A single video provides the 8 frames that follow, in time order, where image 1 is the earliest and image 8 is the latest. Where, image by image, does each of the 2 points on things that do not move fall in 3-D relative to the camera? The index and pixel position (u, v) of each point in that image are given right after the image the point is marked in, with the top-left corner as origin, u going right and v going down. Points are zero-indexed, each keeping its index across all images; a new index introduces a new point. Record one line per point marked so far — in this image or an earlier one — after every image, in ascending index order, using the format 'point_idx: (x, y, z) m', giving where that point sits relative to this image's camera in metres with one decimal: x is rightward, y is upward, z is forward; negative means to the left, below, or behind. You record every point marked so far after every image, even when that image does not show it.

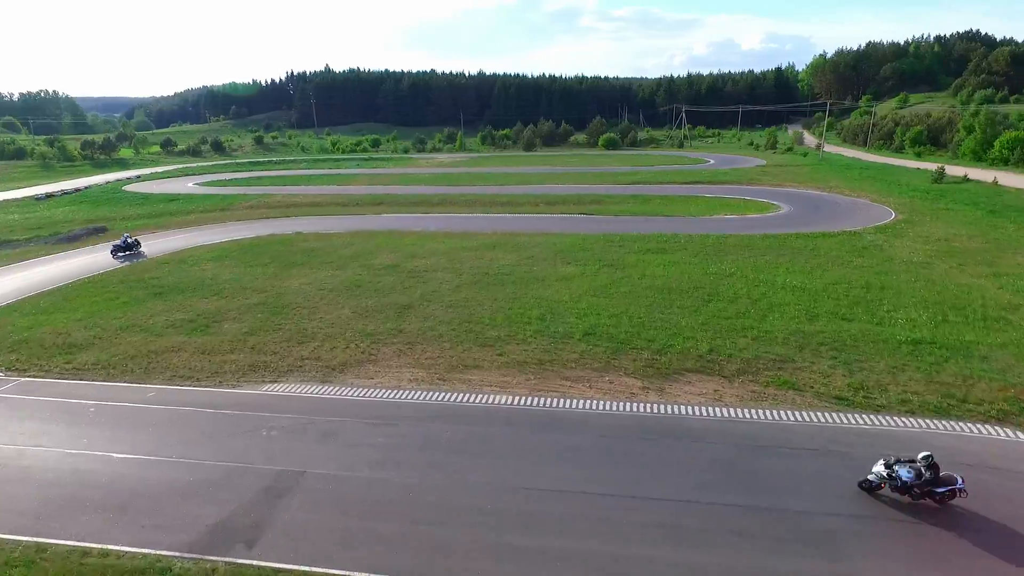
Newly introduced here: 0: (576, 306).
0: (+1.6, -0.5, +15.4) m
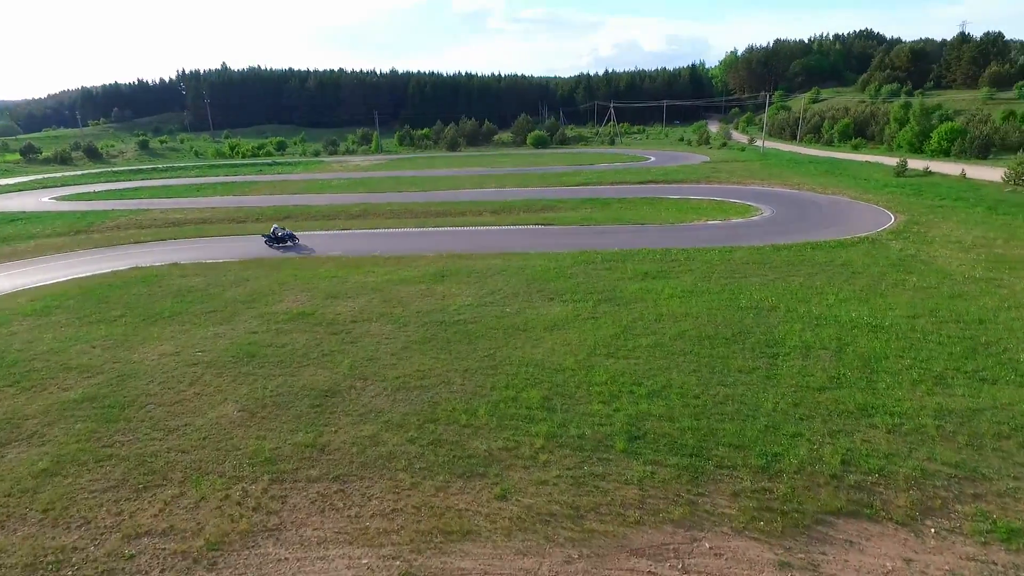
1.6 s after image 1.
0: (+1.3, -1.5, +10.3) m
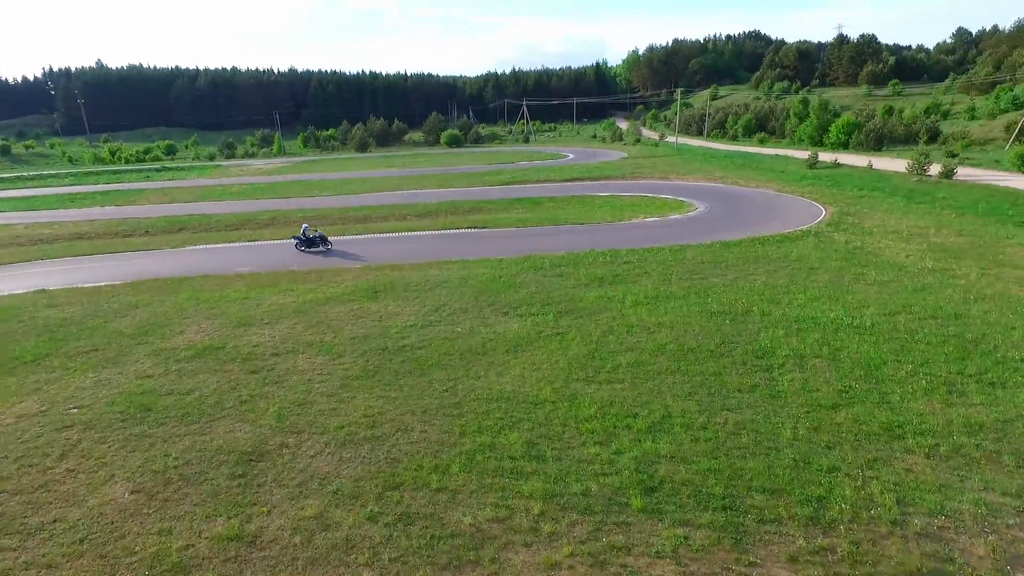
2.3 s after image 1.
0: (+0.9, -1.7, +8.7) m
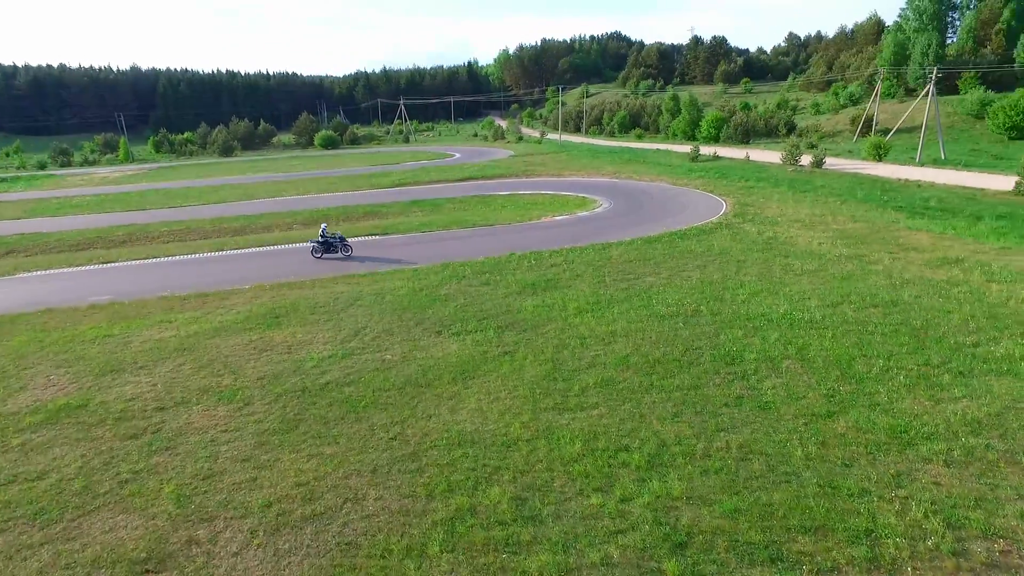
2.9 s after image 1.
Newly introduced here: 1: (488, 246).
0: (+0.6, -1.9, +7.4) m
1: (-0.6, +1.3, +18.6) m
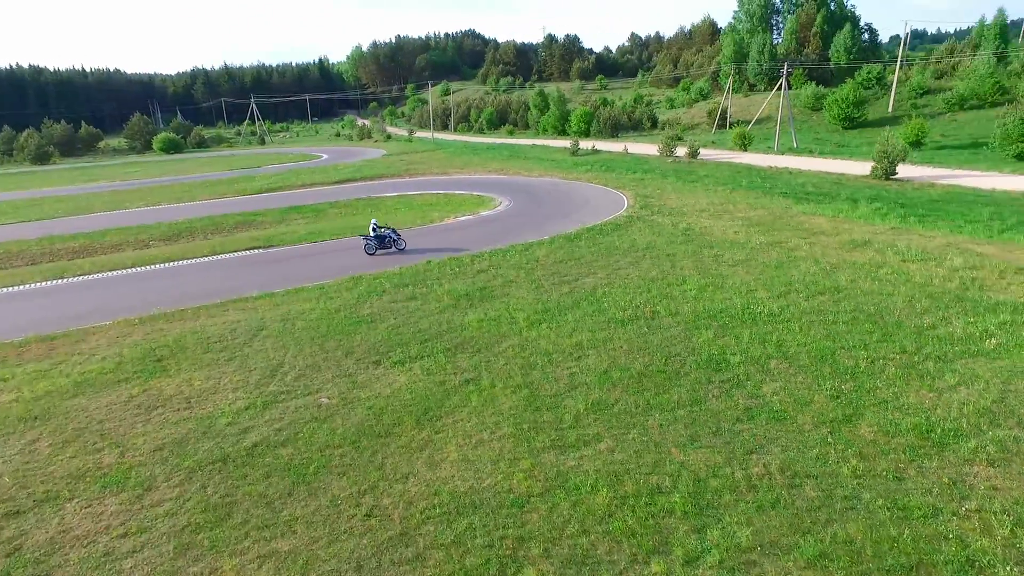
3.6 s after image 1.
0: (+0.7, -2.1, +6.1) m
1: (-3.1, +0.9, +16.8) m
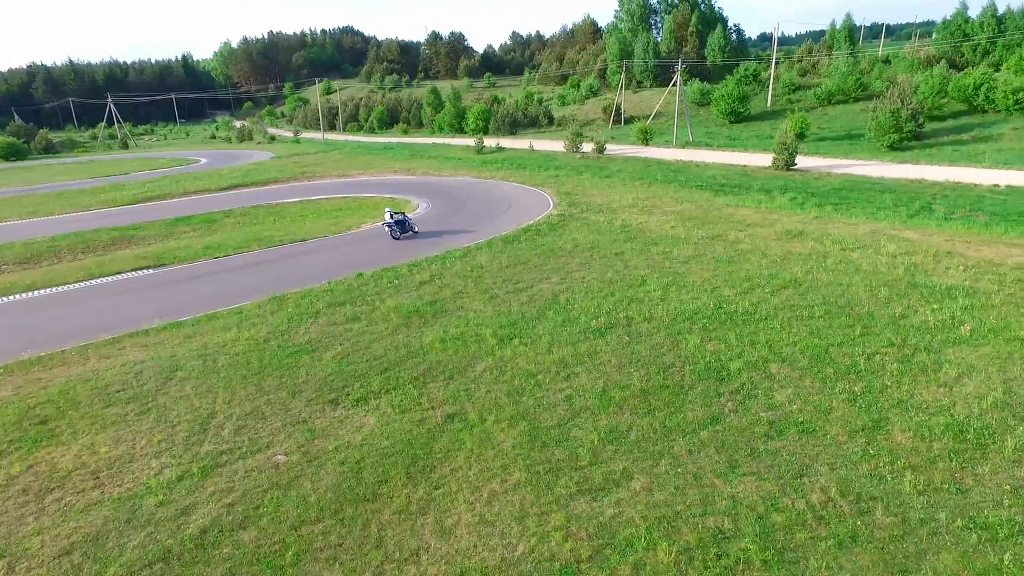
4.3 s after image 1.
0: (+1.1, -2.2, +5.1) m
1: (-4.6, +0.5, +15.0) m
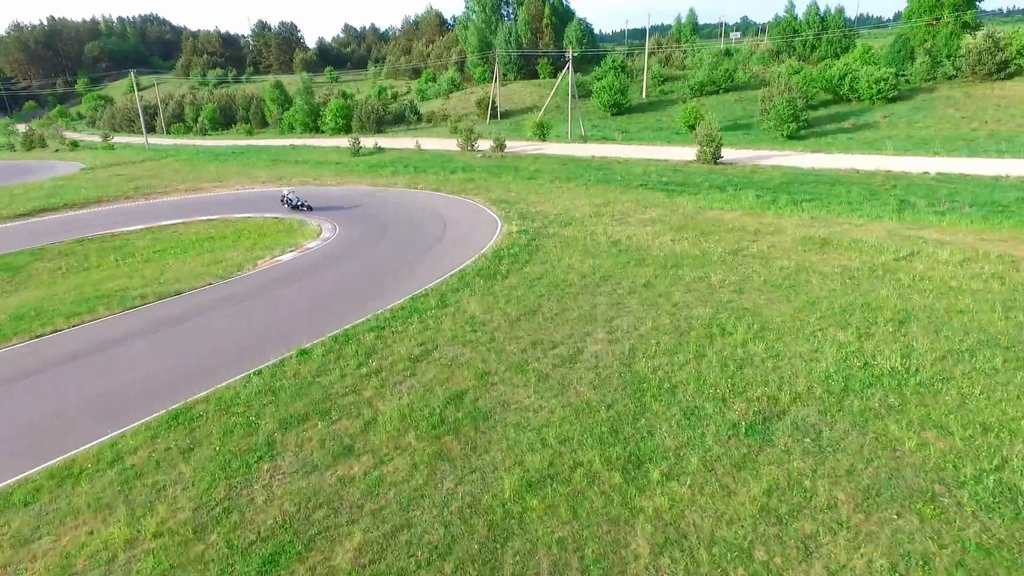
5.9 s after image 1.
0: (+3.5, -3.0, +1.7) m
1: (-4.6, -0.8, +9.9) m
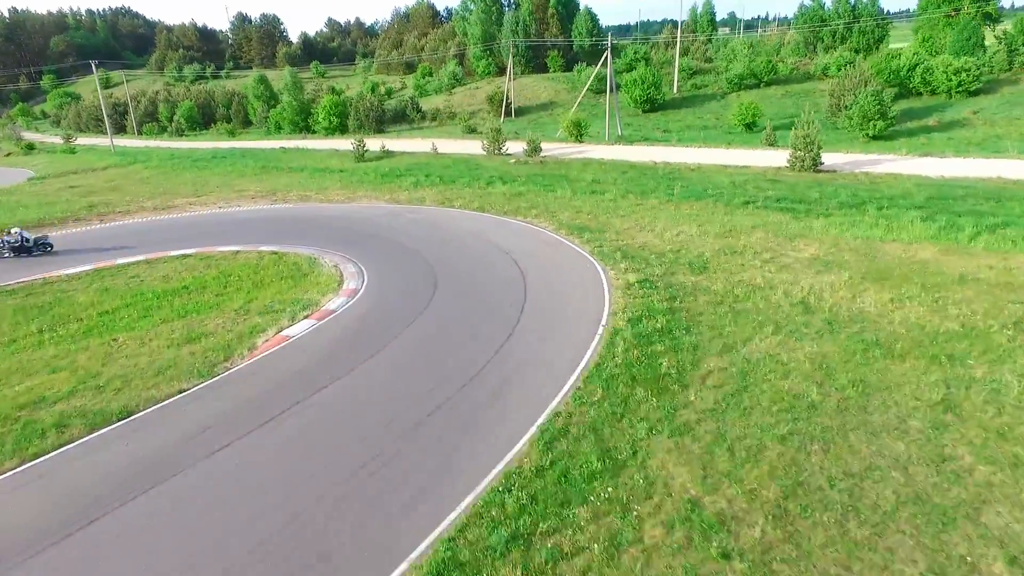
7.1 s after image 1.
0: (+5.9, -4.3, -3.0) m
1: (-2.5, -2.2, +5.0) m
